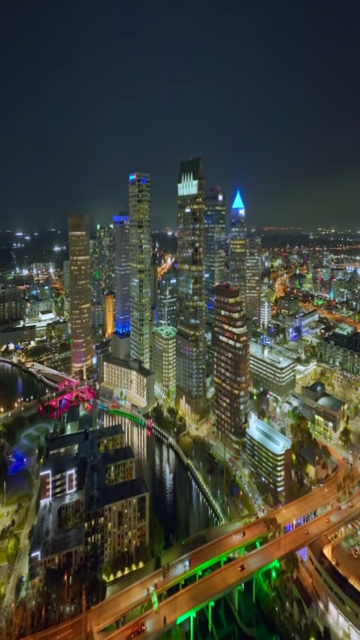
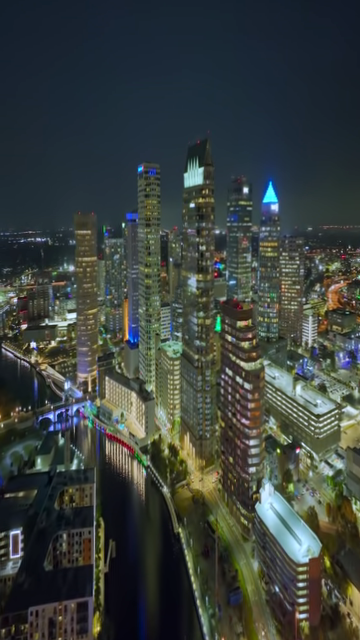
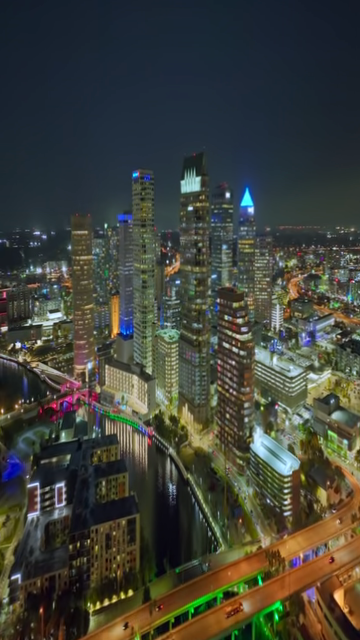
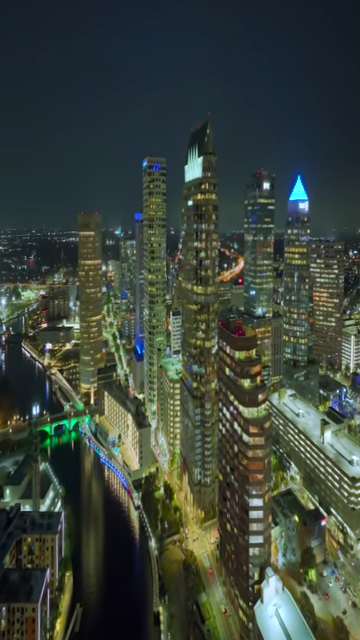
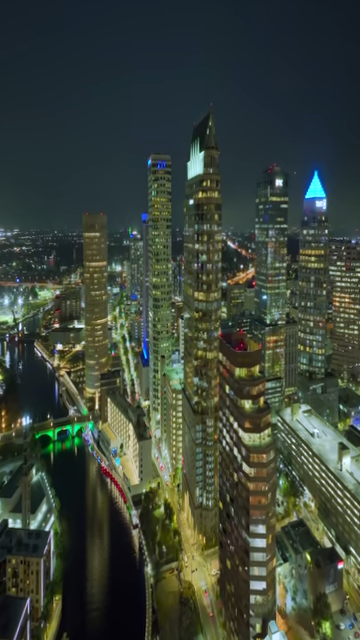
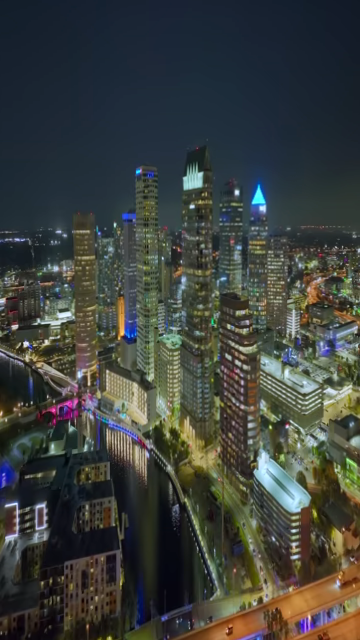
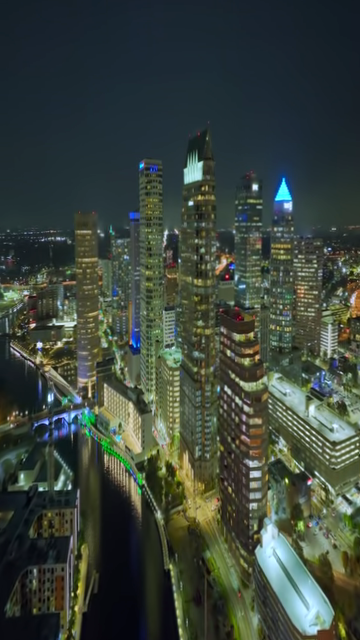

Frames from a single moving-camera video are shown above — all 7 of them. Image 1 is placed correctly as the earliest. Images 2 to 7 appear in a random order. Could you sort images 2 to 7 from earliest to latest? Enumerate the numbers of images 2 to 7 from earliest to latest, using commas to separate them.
3, 6, 2, 7, 4, 5
